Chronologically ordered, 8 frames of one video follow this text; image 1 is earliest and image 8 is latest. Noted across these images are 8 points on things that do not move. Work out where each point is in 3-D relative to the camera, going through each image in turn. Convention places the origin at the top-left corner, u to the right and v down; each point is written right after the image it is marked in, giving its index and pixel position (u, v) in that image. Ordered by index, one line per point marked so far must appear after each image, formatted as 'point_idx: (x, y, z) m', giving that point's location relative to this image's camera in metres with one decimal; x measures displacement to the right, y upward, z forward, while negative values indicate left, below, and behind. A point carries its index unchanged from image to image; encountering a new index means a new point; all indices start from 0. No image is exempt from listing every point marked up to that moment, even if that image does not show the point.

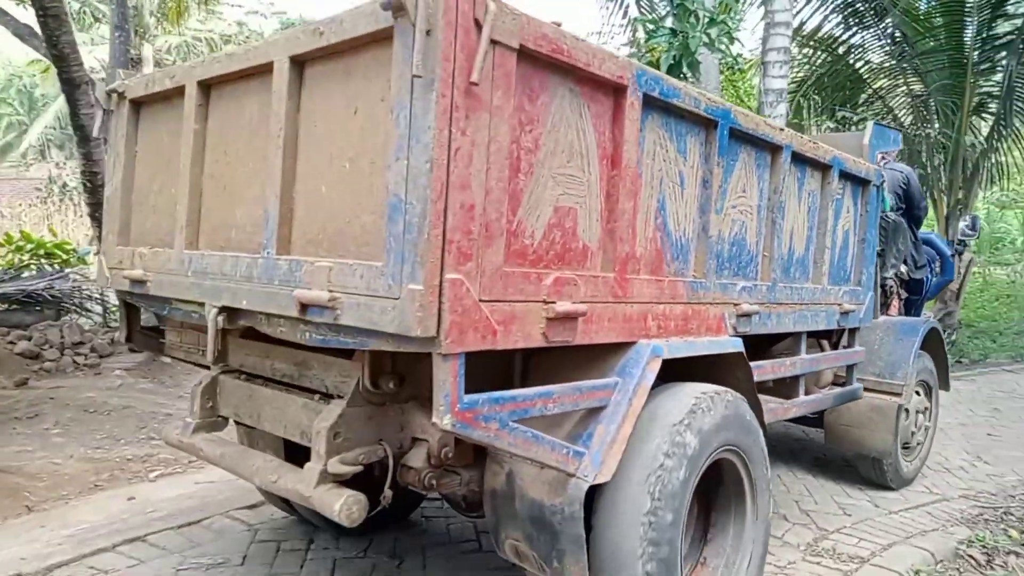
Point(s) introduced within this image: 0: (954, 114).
0: (+5.5, +2.2, +9.6) m
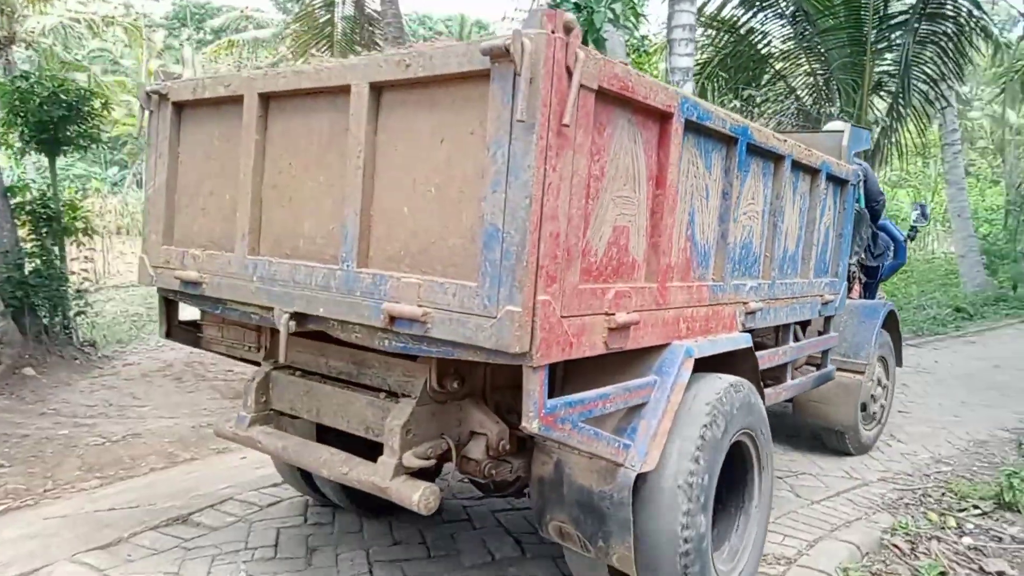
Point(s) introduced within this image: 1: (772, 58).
0: (+4.3, +2.4, +9.7) m
1: (+3.4, +2.9, +9.9) m
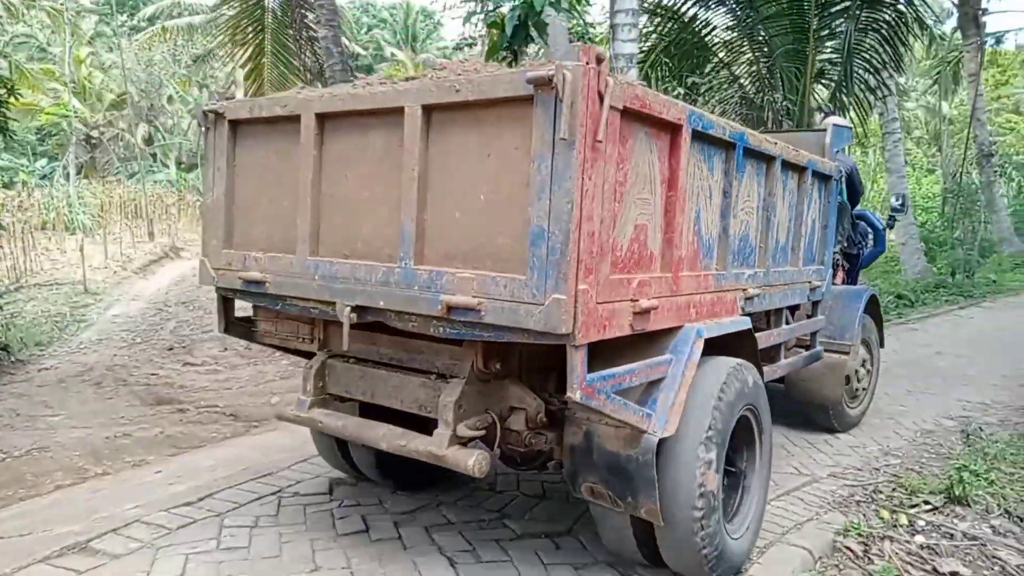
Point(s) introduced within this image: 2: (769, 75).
0: (+3.6, +2.6, +9.6) m
1: (+2.7, +3.1, +9.8) m
2: (+3.3, +2.7, +9.8) m
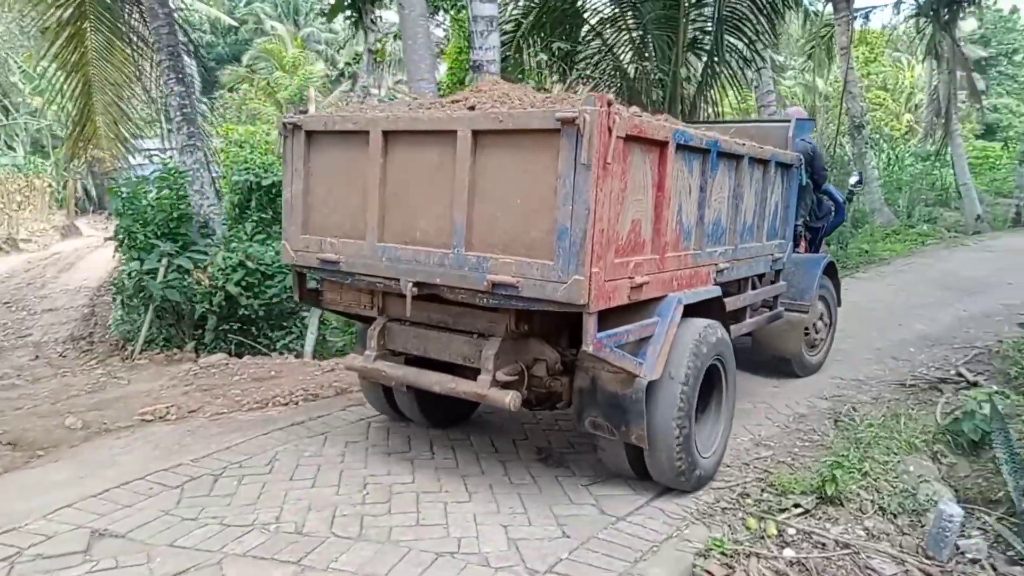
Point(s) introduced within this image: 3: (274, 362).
0: (+1.9, +2.9, +9.2) m
1: (+1.0, +3.3, +9.2) m
2: (+1.6, +3.0, +9.4) m
3: (-2.0, -0.6, +6.4) m
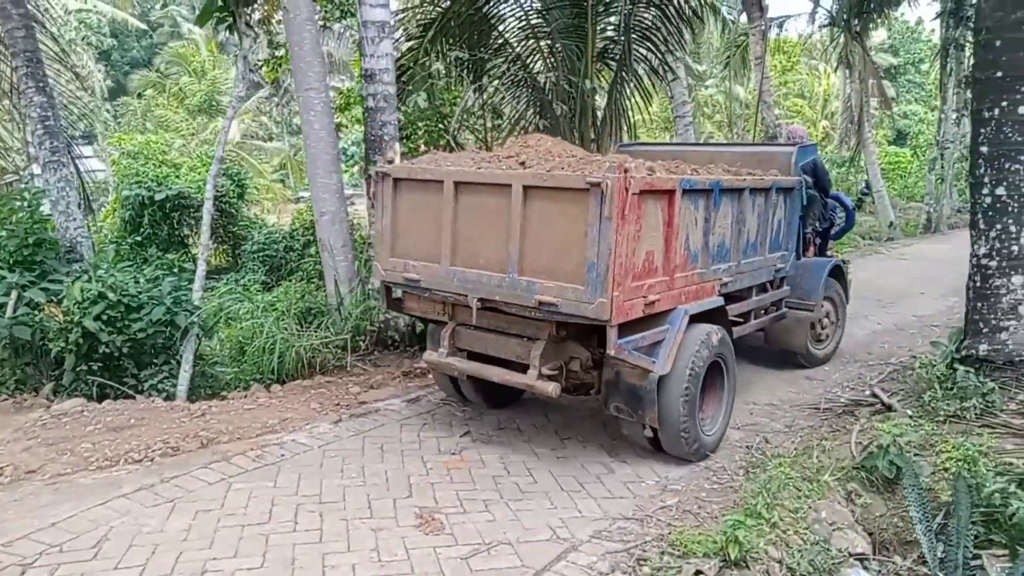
0: (+0.8, +2.6, +8.8) m
1: (-0.2, +3.1, +8.8) m
2: (+0.4, +2.8, +9.0) m
3: (-2.8, -0.9, +5.7) m
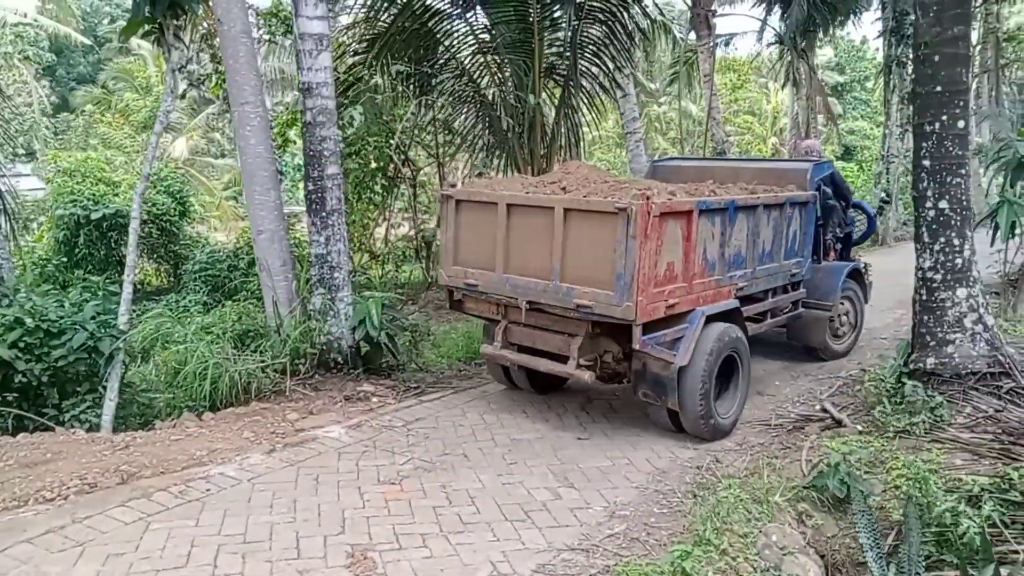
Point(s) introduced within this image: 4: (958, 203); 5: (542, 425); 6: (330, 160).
0: (+0.2, +2.4, +8.7) m
1: (-0.8, +2.9, +8.7) m
2: (-0.2, +2.6, +8.9) m
3: (-3.2, -1.1, +5.4) m
4: (+3.4, +0.7, +5.9) m
5: (+0.2, -1.1, +5.9) m
6: (-1.6, +1.2, +6.9) m
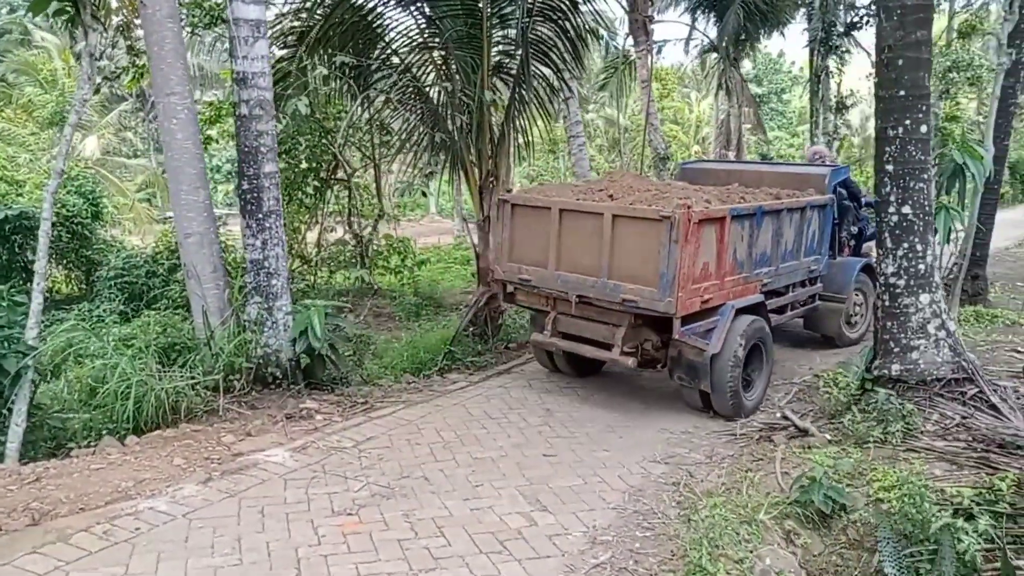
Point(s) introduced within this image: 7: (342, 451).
0: (-0.4, +2.4, +8.4) m
1: (-1.3, +2.8, +8.2) m
2: (-0.8, +2.5, +8.5) m
3: (-3.4, -1.1, +4.7) m
4: (+3.1, +0.6, +5.9) m
5: (-0.1, -1.1, +5.5) m
6: (-2.0, +1.1, +6.3) m
7: (-1.2, -1.1, +5.3) m
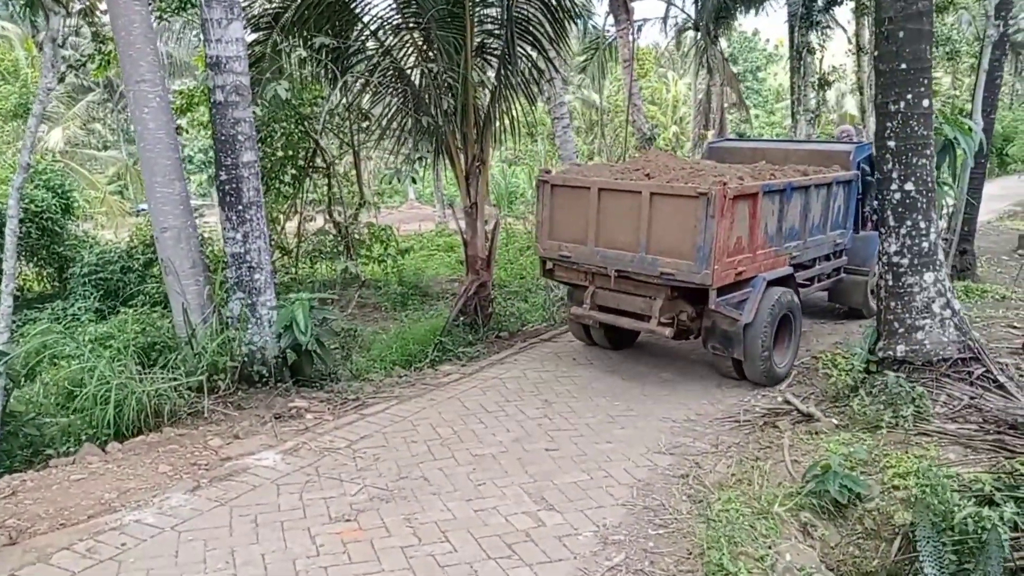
0: (-0.6, +2.5, +8.1) m
1: (-1.5, +2.9, +7.9) m
2: (-0.9, +2.6, +8.2) m
3: (-3.4, -1.2, +4.4) m
4: (+3.1, +0.8, +5.7) m
5: (-0.1, -1.0, +5.4) m
6: (-2.1, +1.1, +6.0) m
7: (-1.2, -1.1, +5.1) m
